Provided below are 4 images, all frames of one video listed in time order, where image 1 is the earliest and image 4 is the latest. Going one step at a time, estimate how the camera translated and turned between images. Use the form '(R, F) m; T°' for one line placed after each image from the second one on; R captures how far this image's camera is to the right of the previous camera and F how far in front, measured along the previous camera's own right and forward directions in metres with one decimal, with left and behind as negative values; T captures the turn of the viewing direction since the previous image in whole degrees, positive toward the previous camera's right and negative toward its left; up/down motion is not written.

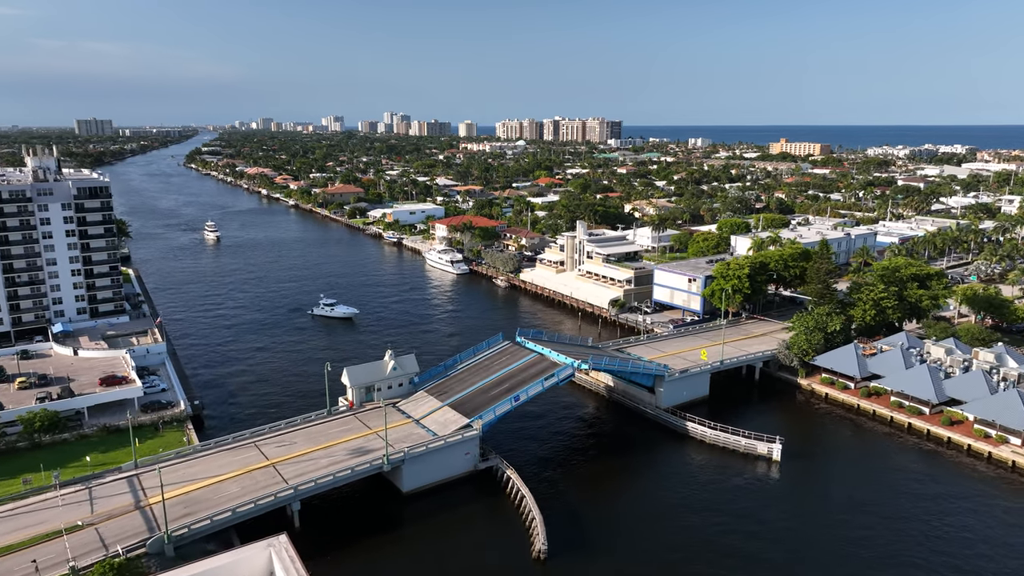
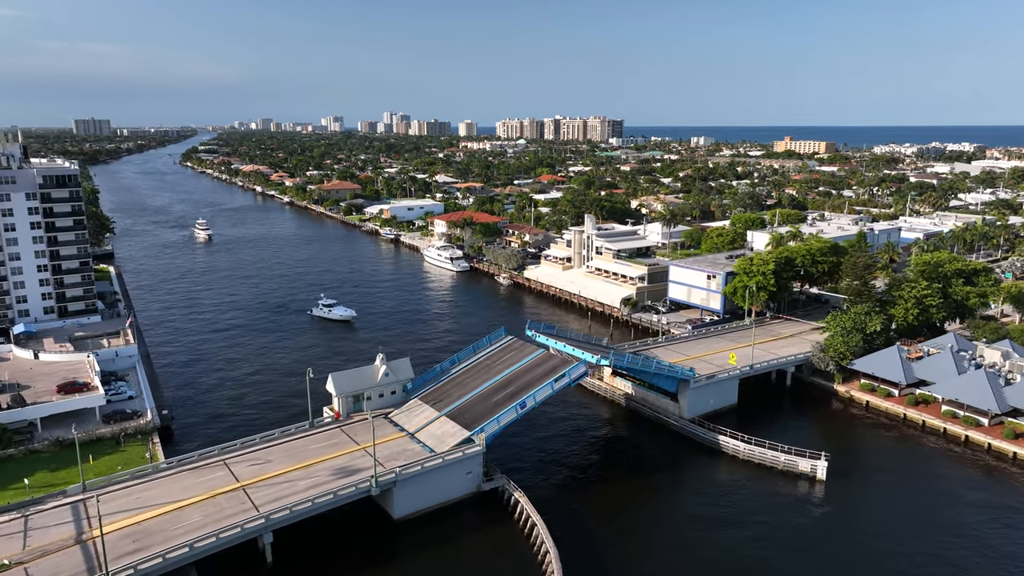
(-0.5, +5.9) m; 0°
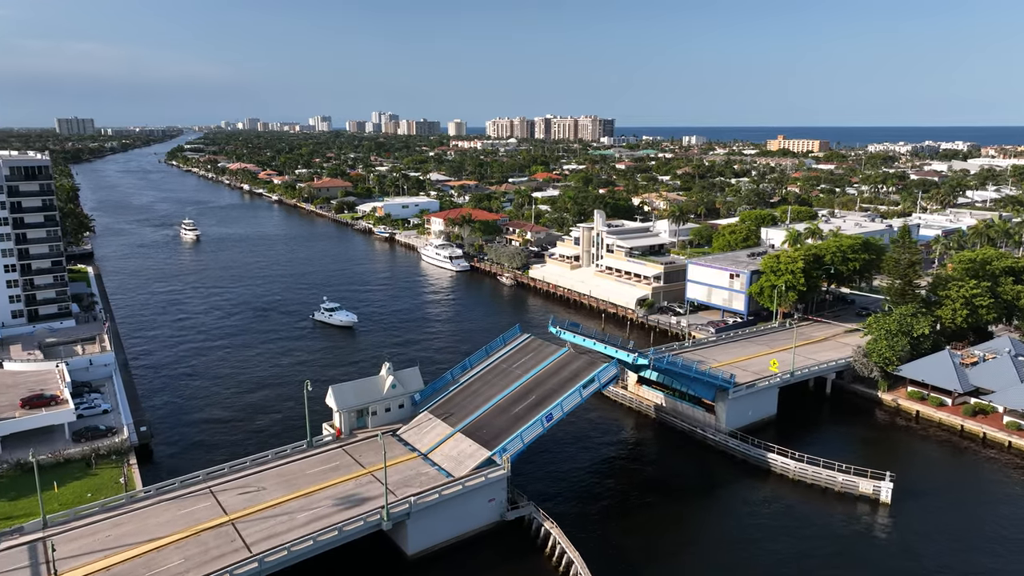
(-2.1, +4.9) m; +1°
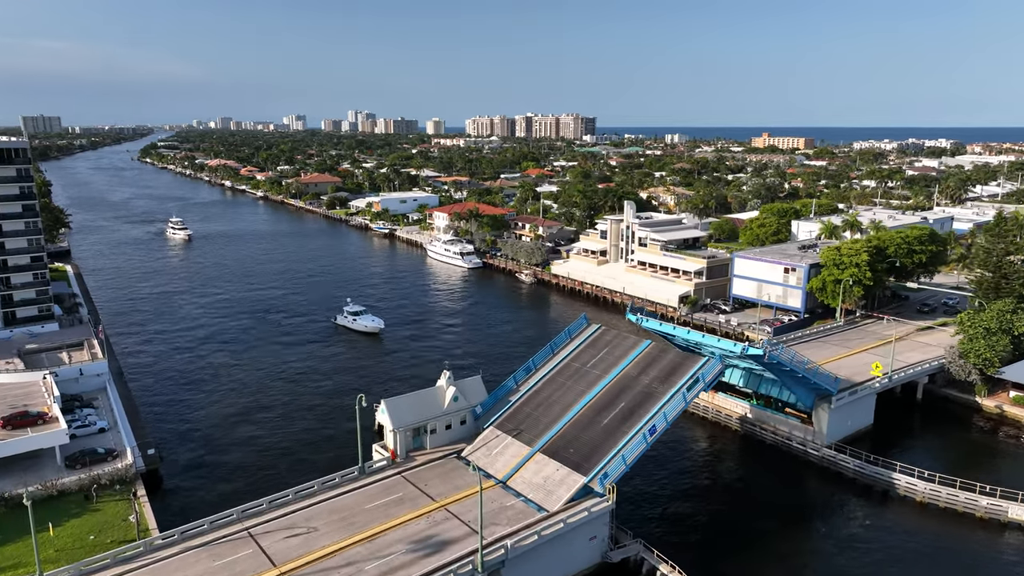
(-5.6, +6.1) m; +2°
